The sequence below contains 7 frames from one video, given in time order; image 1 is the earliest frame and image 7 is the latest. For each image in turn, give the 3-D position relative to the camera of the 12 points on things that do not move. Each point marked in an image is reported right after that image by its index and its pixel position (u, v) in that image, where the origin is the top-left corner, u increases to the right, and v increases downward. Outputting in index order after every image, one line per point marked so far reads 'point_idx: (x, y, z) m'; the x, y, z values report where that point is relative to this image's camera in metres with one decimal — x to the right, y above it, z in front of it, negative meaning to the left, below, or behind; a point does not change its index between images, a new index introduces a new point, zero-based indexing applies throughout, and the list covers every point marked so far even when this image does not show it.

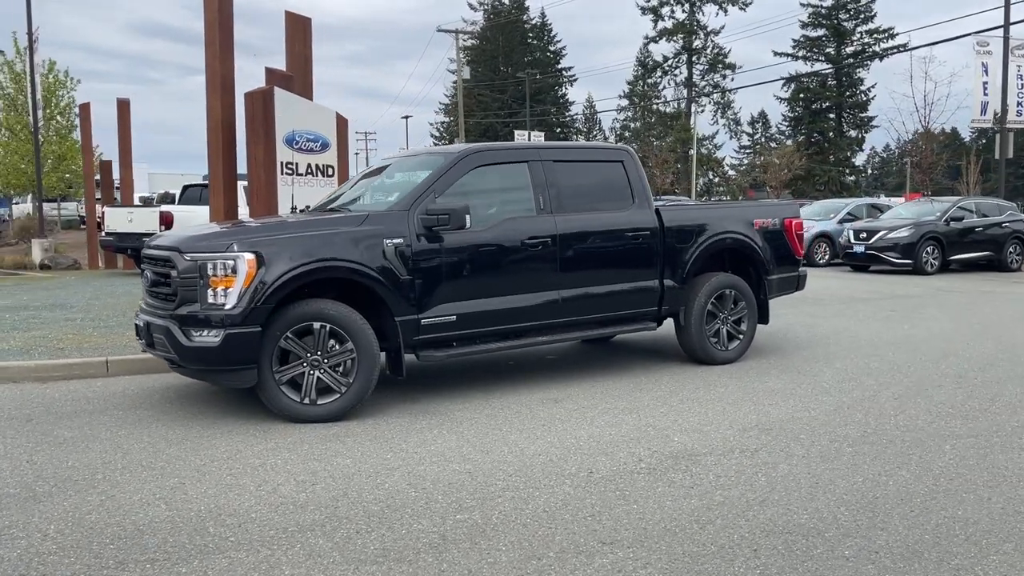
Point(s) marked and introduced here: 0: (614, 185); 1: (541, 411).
0: (+0.9, +0.9, +7.8) m
1: (+0.2, -0.9, +6.4) m
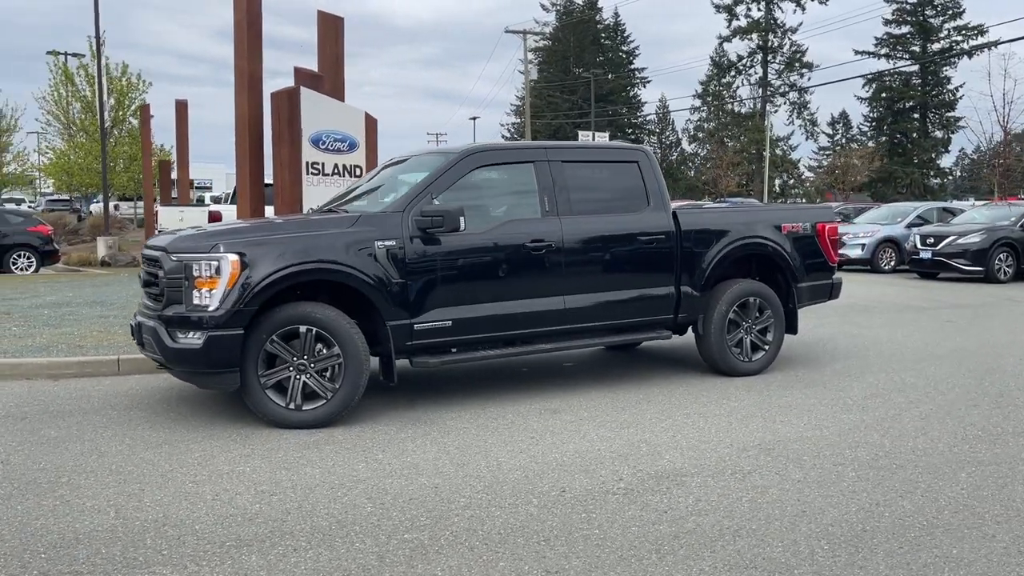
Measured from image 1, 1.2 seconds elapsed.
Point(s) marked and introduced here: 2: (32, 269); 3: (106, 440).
0: (+1.0, +0.9, +7.5) m
1: (+0.2, -0.9, +6.2) m
2: (-10.0, +0.4, +18.4) m
3: (-2.6, -1.0, +5.7) m
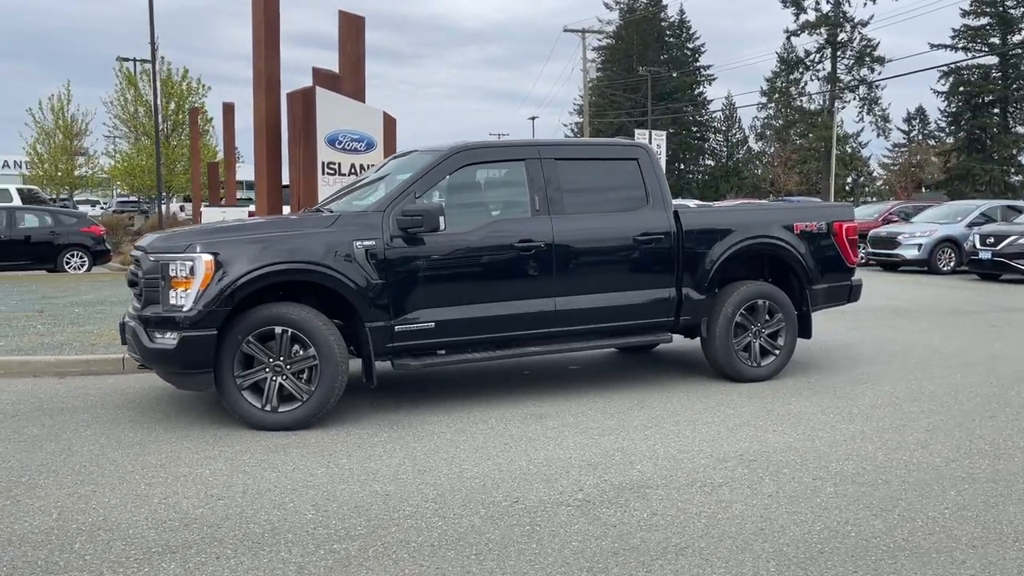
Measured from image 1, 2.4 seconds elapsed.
0: (+0.9, +0.9, +7.2) m
1: (0.0, -1.0, +6.0) m
2: (-9.2, +0.4, +18.9) m
3: (-2.8, -1.0, +5.7) m
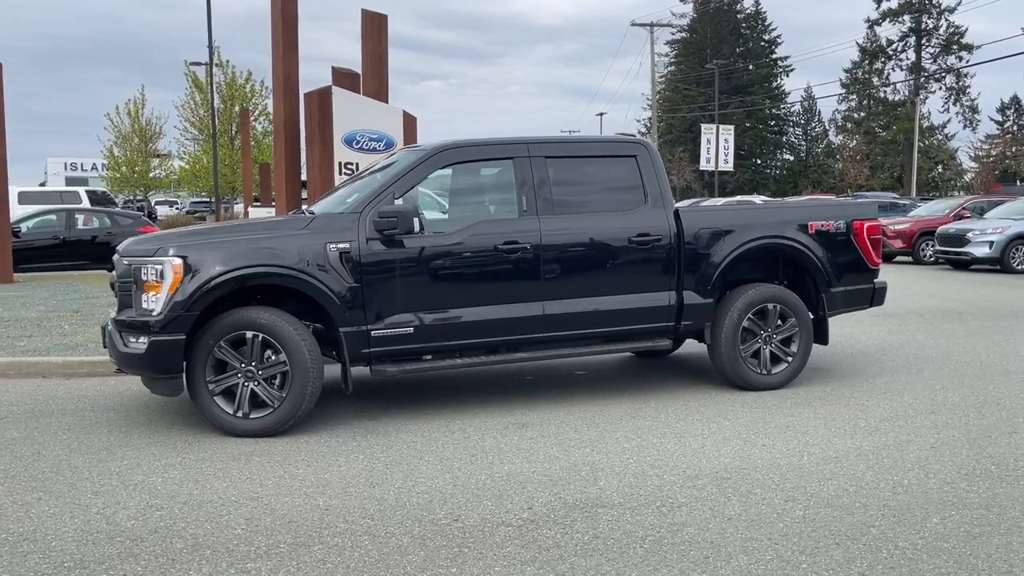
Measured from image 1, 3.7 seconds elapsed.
0: (+0.9, +0.8, +6.9) m
1: (-0.1, -1.0, +5.8) m
2: (-8.3, +0.4, +19.4) m
3: (-3.0, -1.0, +5.7) m
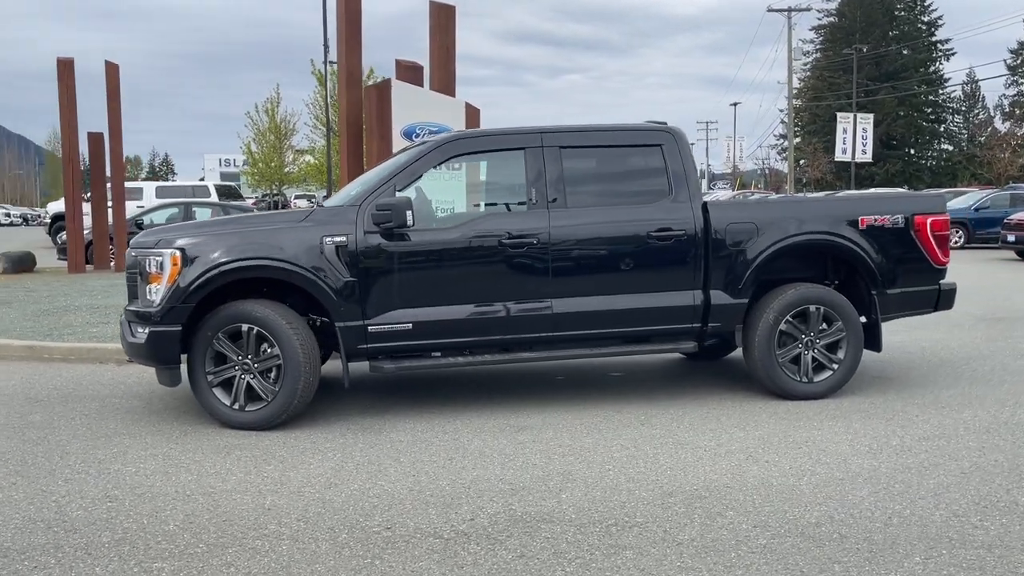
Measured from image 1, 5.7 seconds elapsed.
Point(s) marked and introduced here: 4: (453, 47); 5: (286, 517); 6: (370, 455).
0: (+1.0, +0.8, +6.5) m
1: (-0.2, -1.0, +5.5) m
2: (-6.1, +0.7, +20.3) m
3: (-3.0, -0.9, +5.9) m
4: (-0.7, +3.1, +11.2) m
5: (-1.1, -1.1, +4.2) m
6: (-0.8, -1.0, +5.2) m
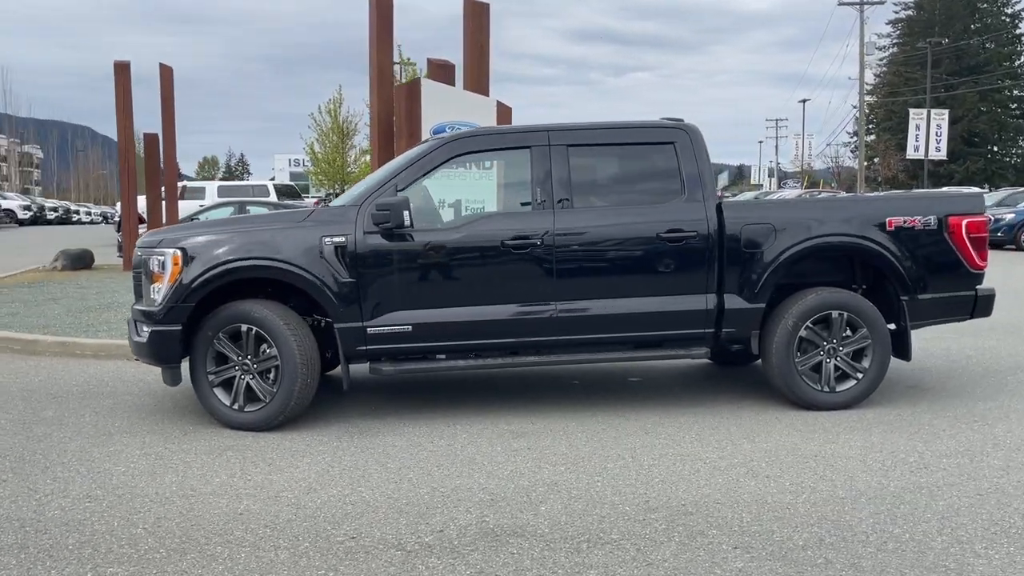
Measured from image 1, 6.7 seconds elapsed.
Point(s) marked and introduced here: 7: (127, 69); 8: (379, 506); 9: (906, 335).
0: (+1.1, +0.8, +6.3) m
1: (-0.2, -1.0, +5.4) m
2: (-5.0, +0.7, +20.5) m
3: (-3.0, -0.9, +6.0) m
4: (-0.3, +3.1, +11.1) m
5: (-1.2, -1.1, +4.2) m
6: (-0.9, -1.0, +5.2) m
7: (-7.3, +4.1, +16.6) m
8: (-0.7, -1.1, +4.4) m
9: (+2.9, -0.3, +6.4) m
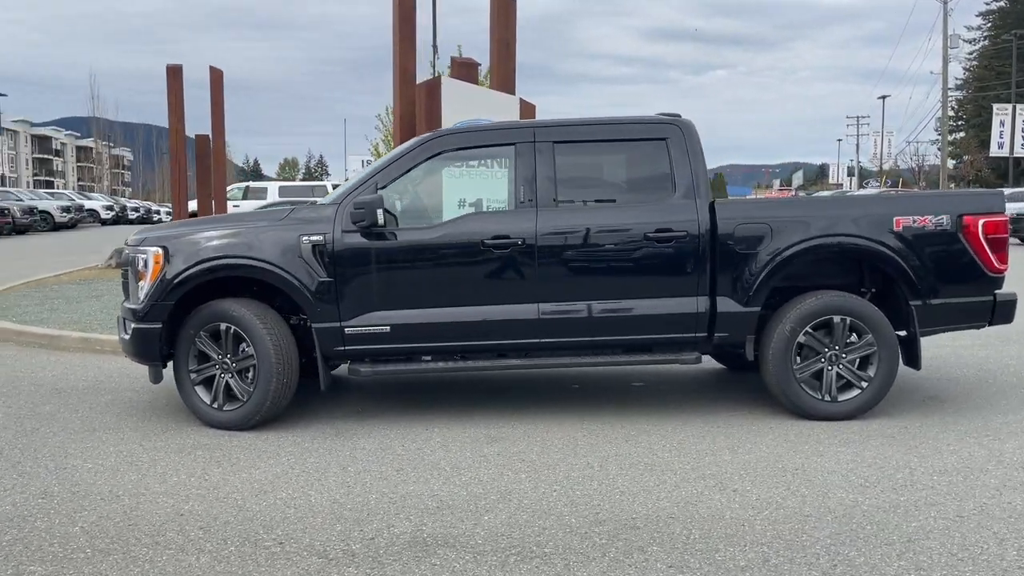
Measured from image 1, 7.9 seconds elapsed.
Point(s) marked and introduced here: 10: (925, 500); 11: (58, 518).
0: (+1.0, +0.8, +6.0) m
1: (-0.4, -1.0, +5.3) m
2: (-3.8, +0.7, +20.7) m
3: (-3.1, -0.9, +6.1) m
4: (0.0, +3.1, +11.0) m
5: (-1.5, -1.1, +4.1) m
6: (-1.1, -1.0, +5.1) m
7: (-6.4, +4.2, +17.0) m
8: (-0.9, -1.1, +4.3) m
9: (+2.8, -0.4, +6.0) m
10: (+2.0, -1.0, +4.3) m
11: (-2.2, -1.1, +4.2) m
